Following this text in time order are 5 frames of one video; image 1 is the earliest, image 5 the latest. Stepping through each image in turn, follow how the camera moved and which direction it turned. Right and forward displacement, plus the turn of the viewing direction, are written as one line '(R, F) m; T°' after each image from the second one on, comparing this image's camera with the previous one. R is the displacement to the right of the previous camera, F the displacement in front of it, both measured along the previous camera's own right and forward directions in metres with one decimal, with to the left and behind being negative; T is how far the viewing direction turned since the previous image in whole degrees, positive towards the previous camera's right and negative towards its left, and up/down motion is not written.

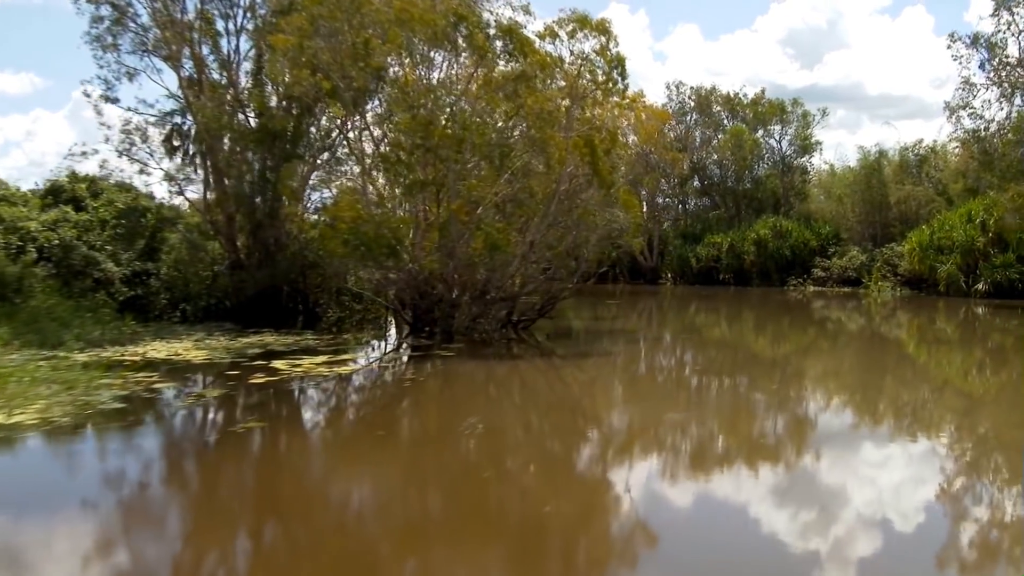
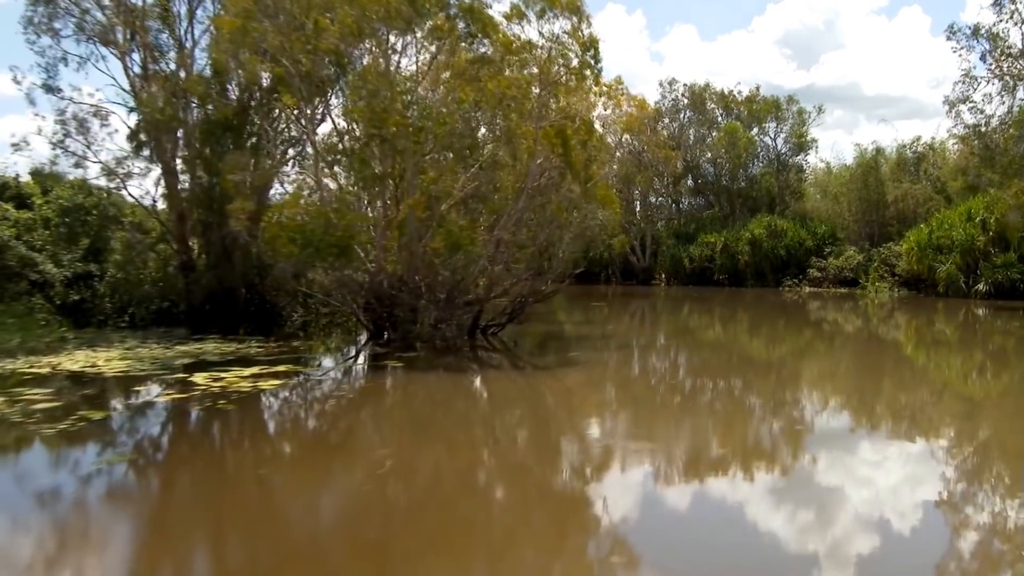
(+0.1, +0.4) m; 0°
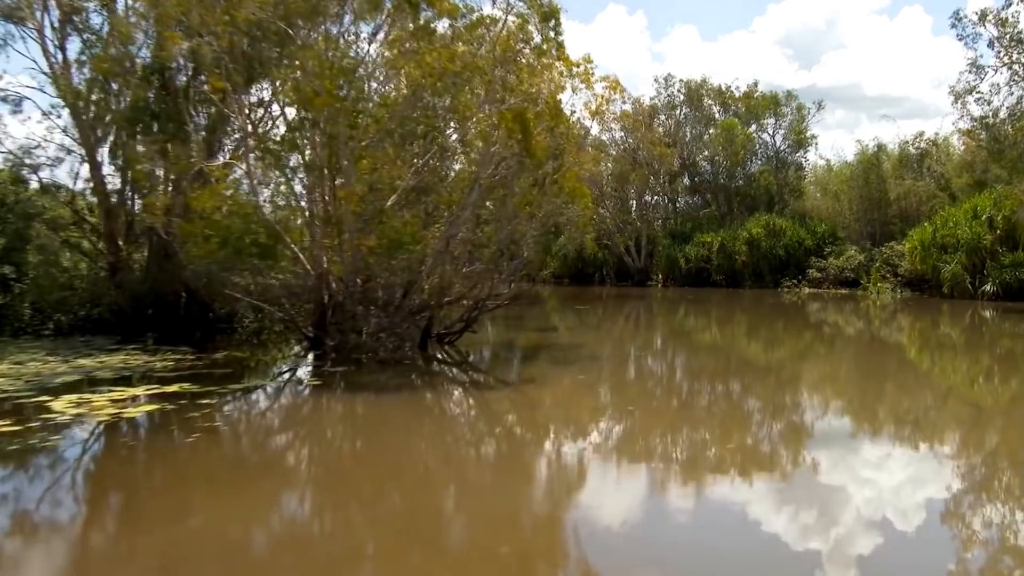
(+0.2, +0.5) m; 0°
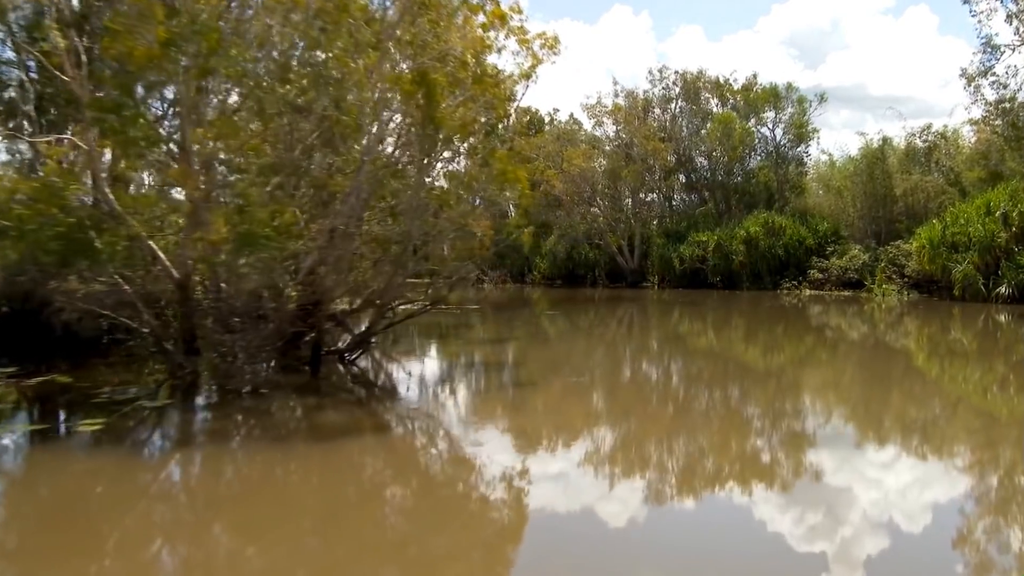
(+0.3, +0.9) m; 0°
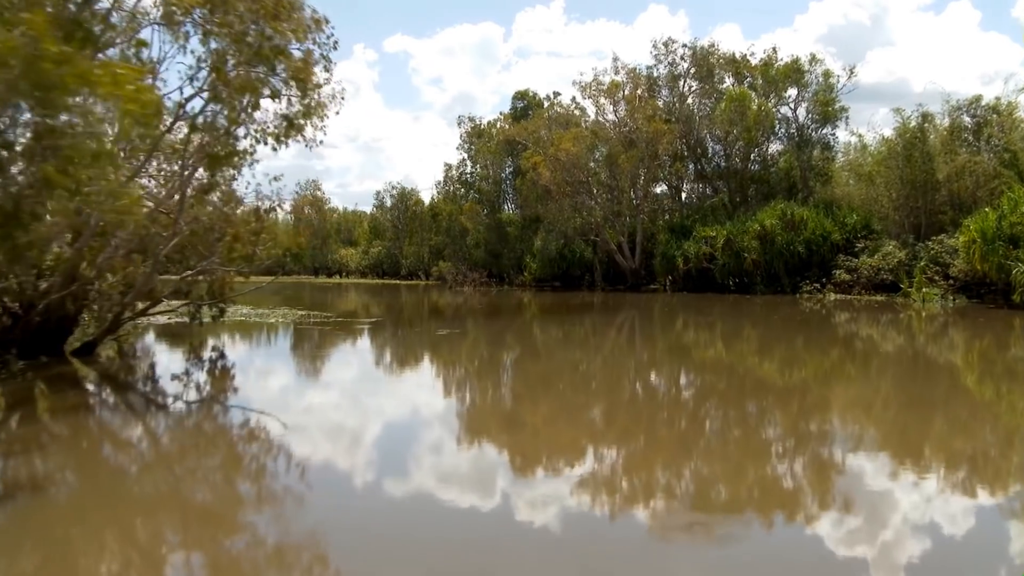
(+0.7, +2.2) m; -2°
